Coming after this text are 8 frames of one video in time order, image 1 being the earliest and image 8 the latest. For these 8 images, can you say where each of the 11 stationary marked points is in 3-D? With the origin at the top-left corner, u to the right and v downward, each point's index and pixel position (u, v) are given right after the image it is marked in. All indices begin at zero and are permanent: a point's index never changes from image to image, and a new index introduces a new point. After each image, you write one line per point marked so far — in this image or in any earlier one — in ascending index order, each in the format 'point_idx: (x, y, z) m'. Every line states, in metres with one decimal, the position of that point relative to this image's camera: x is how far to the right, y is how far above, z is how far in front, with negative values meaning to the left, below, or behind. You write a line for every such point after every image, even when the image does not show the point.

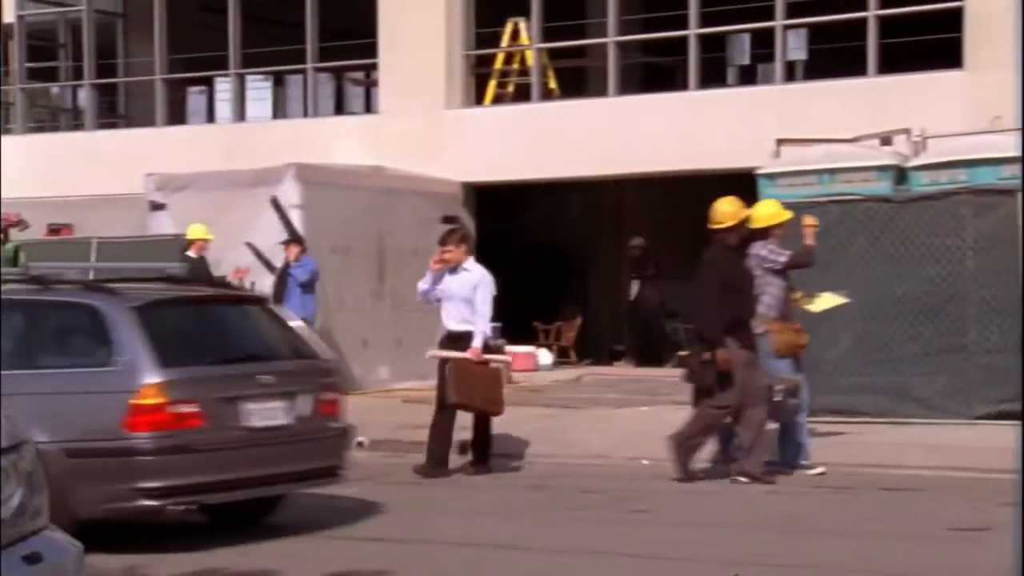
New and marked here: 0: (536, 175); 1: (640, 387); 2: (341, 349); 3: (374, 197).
0: (+0.3, +1.5, +19.6) m
1: (+1.5, -1.2, +17.1) m
2: (-2.0, -0.8, +17.5) m
3: (-1.7, +1.1, +18.2) m
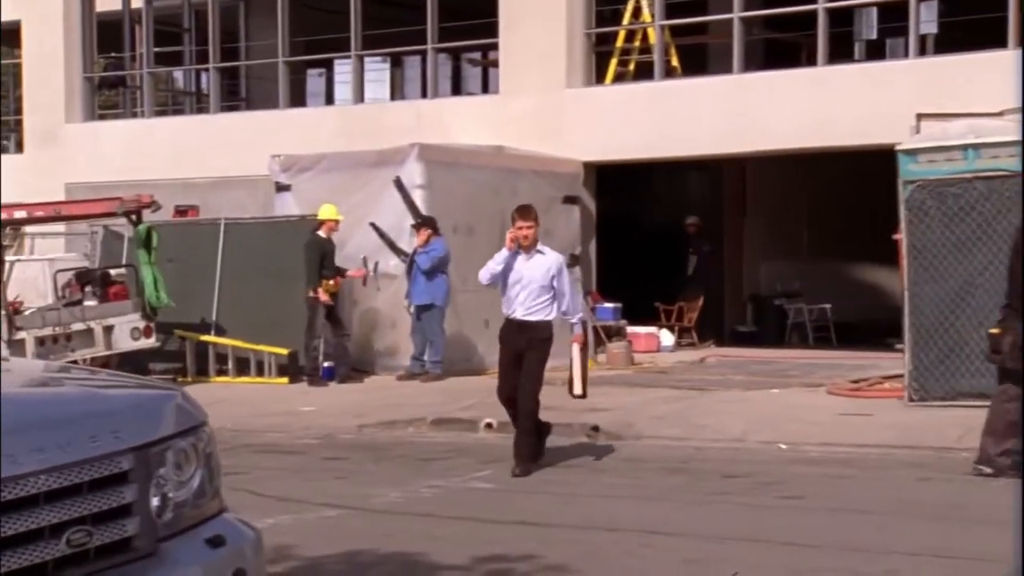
0: (+1.9, +1.8, +19.4) m
1: (+2.9, -0.9, +16.9) m
2: (-0.6, -0.5, +17.4) m
3: (-0.2, +1.3, +18.1) m
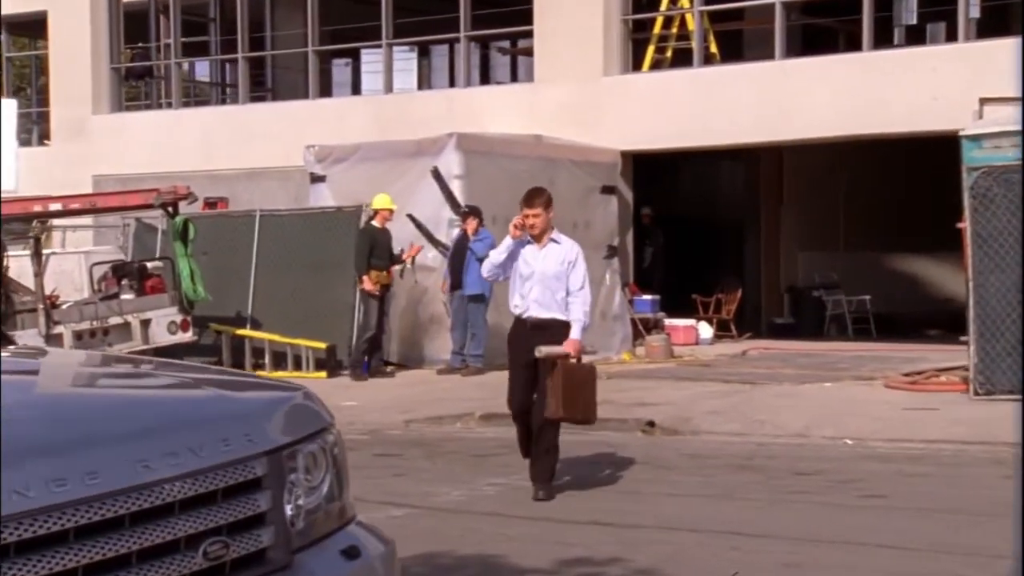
0: (+2.3, +1.9, +19.1) m
1: (+3.4, -0.8, +16.5) m
2: (-0.1, -0.5, +17.1) m
3: (+0.2, +1.4, +17.8) m
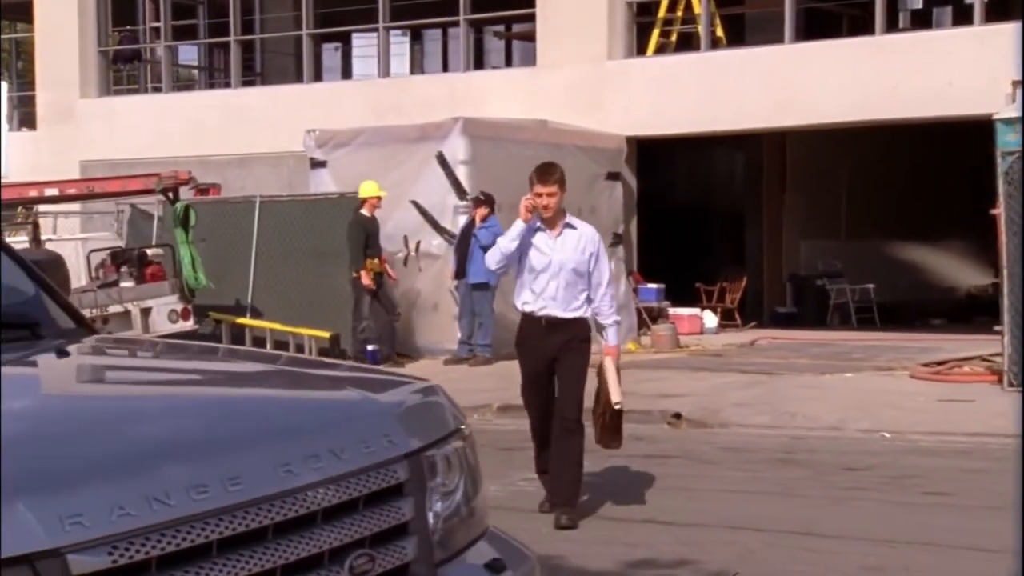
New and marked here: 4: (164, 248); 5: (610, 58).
0: (+2.4, +2.0, +18.7) m
1: (+3.5, -0.7, +16.2) m
2: (0.0, -0.3, +16.7) m
3: (+0.3, +1.6, +17.4) m
4: (-3.5, +0.4, +15.0) m
5: (+1.3, +3.0, +19.1) m
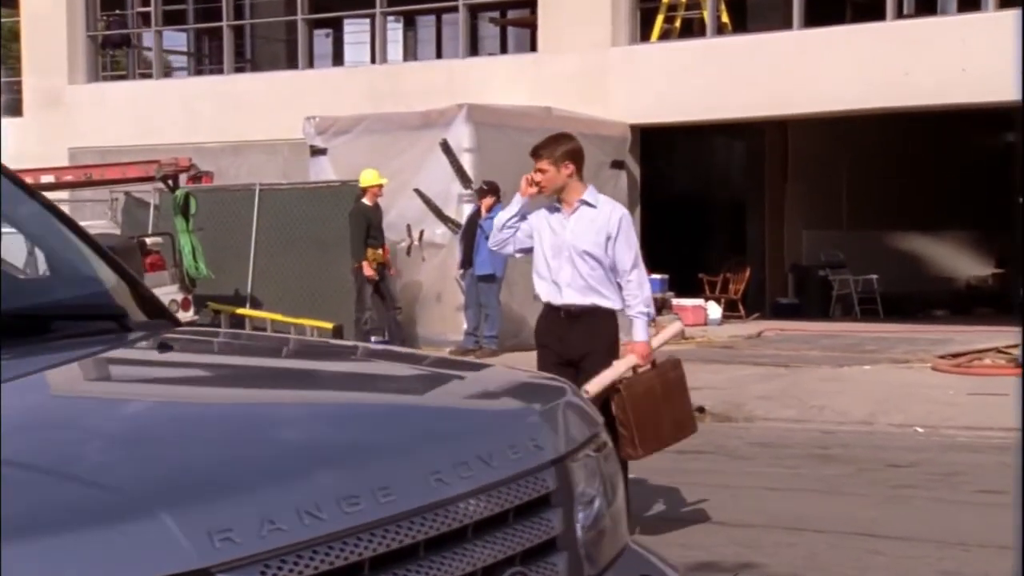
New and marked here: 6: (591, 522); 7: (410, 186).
0: (+2.4, +2.1, +18.4) m
1: (+3.5, -0.6, +15.9) m
2: (0.0, -0.2, +16.4) m
3: (+0.4, +1.7, +17.0) m
4: (-3.4, +0.5, +14.6) m
5: (+1.3, +3.1, +18.8) m
6: (+0.1, -0.5, +2.9) m
7: (-1.1, +1.1, +16.4) m
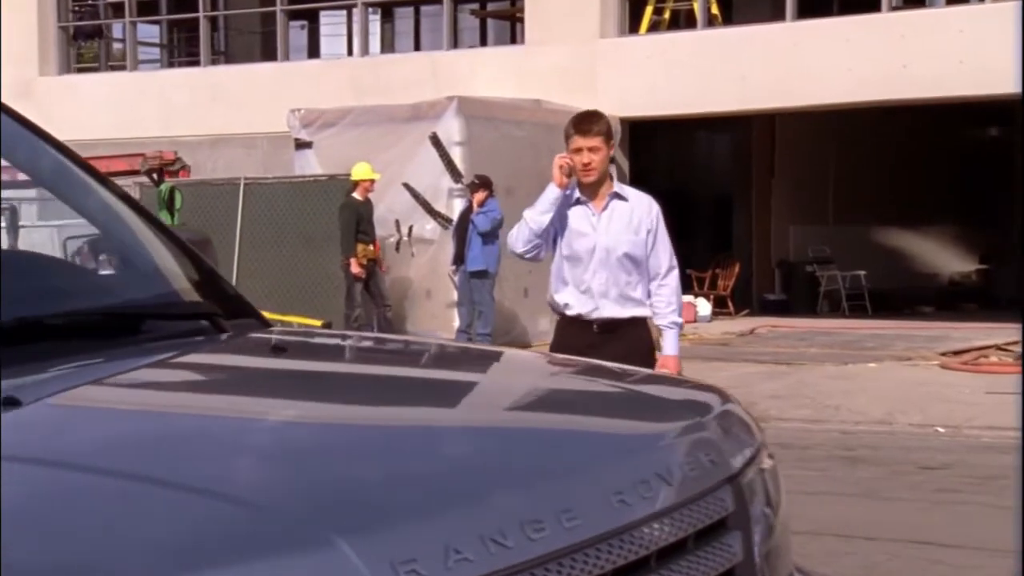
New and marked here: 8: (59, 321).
0: (+2.2, +2.2, +18.1) m
1: (+3.4, -0.6, +15.7) m
2: (-0.1, -0.2, +16.0) m
3: (+0.2, +1.7, +16.7) m
4: (-3.5, +0.5, +14.1) m
5: (+1.1, +3.1, +18.5) m
6: (+0.4, -0.5, +2.6) m
7: (-1.2, +1.2, +16.1) m
8: (-0.8, -0.1, +2.8) m
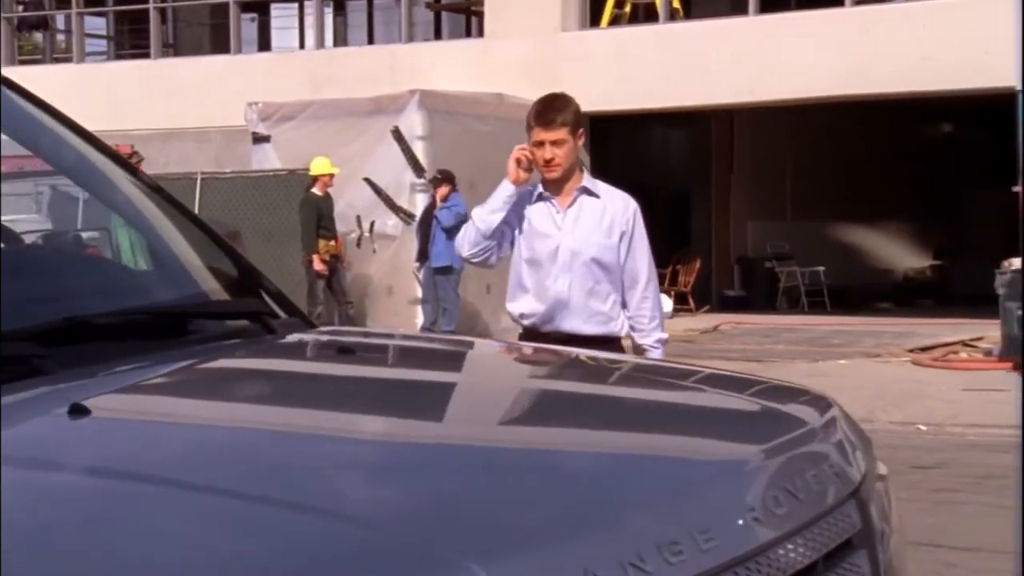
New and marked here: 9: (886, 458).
0: (+1.8, +2.2, +17.9) m
1: (+3.1, -0.5, +15.6) m
2: (-0.5, -0.1, +15.8) m
3: (-0.2, +1.8, +16.4) m
4: (-3.8, +0.6, +13.7) m
5: (+0.6, +3.2, +18.2) m
6: (+0.6, -0.5, +2.4) m
7: (-1.6, +1.2, +15.8) m
8: (-0.7, -0.1, +2.6) m
9: (+2.2, -1.0, +8.8) m
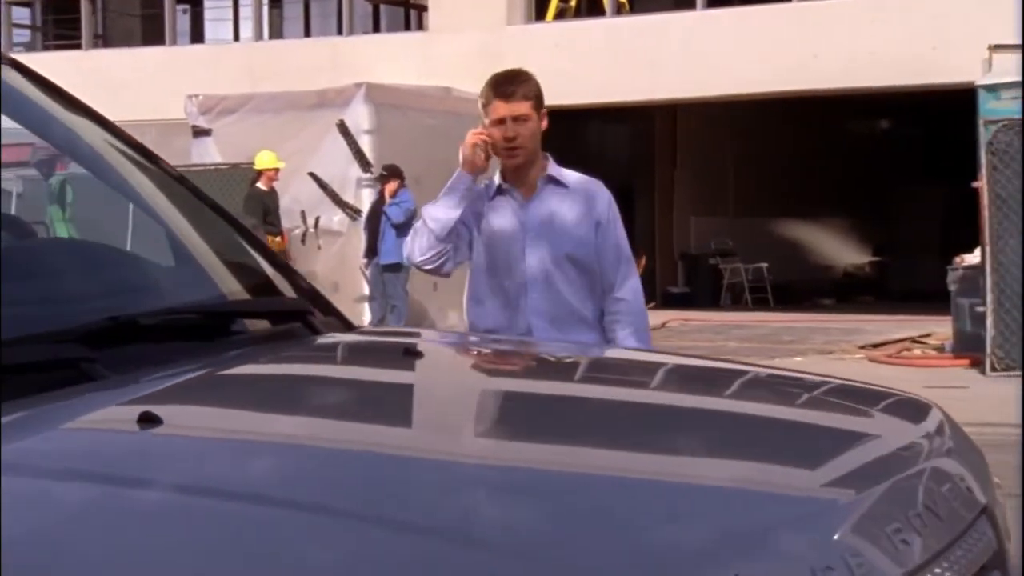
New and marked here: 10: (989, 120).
0: (+1.1, +2.3, +17.8) m
1: (+2.5, -0.5, +15.5) m
2: (-1.0, -0.1, +15.5) m
3: (-0.8, +1.8, +16.2) m
4: (-4.2, +0.6, +13.3) m
5: (0.0, +3.2, +18.0) m
6: (+0.7, -0.4, +2.1) m
7: (-2.2, +1.2, +15.4) m
8: (-0.6, -0.1, +2.3) m
9: (+2.0, -1.0, +8.7) m
10: (+3.6, +1.2, +11.0) m
